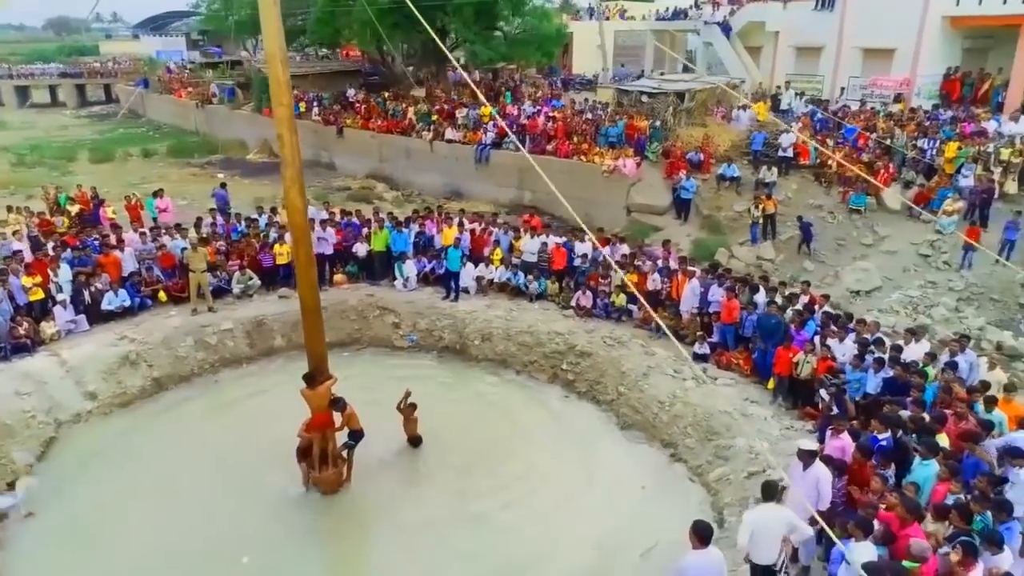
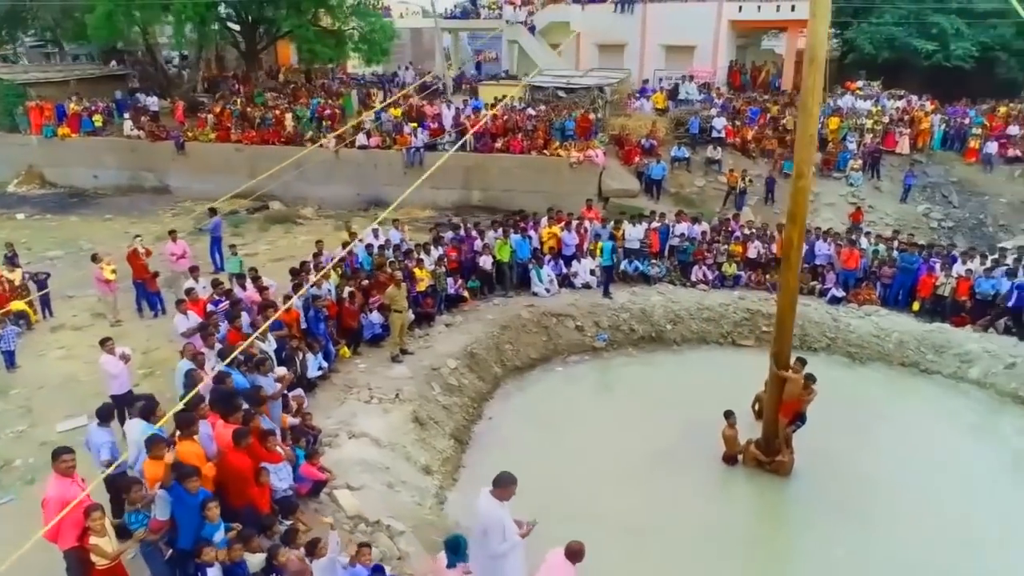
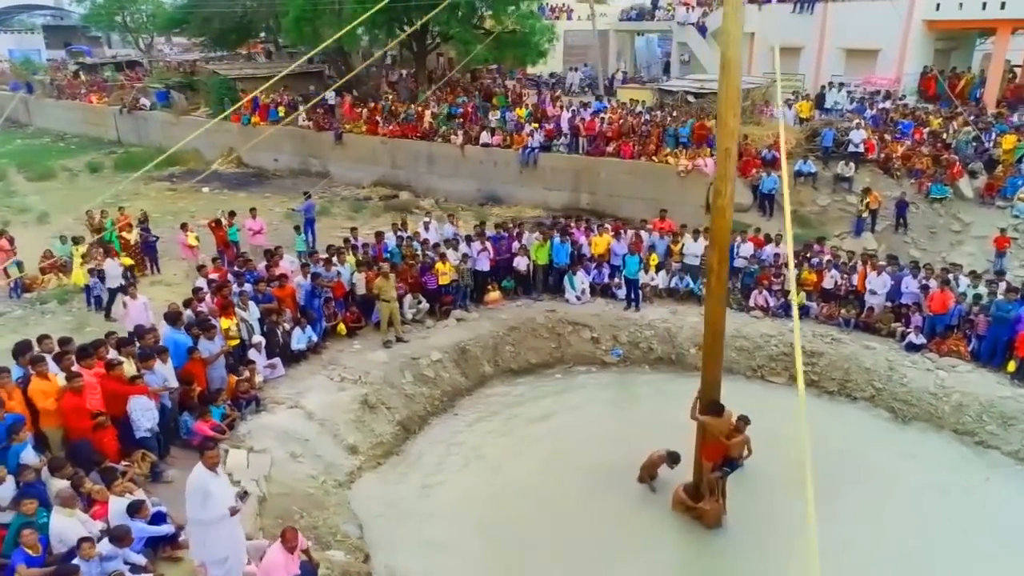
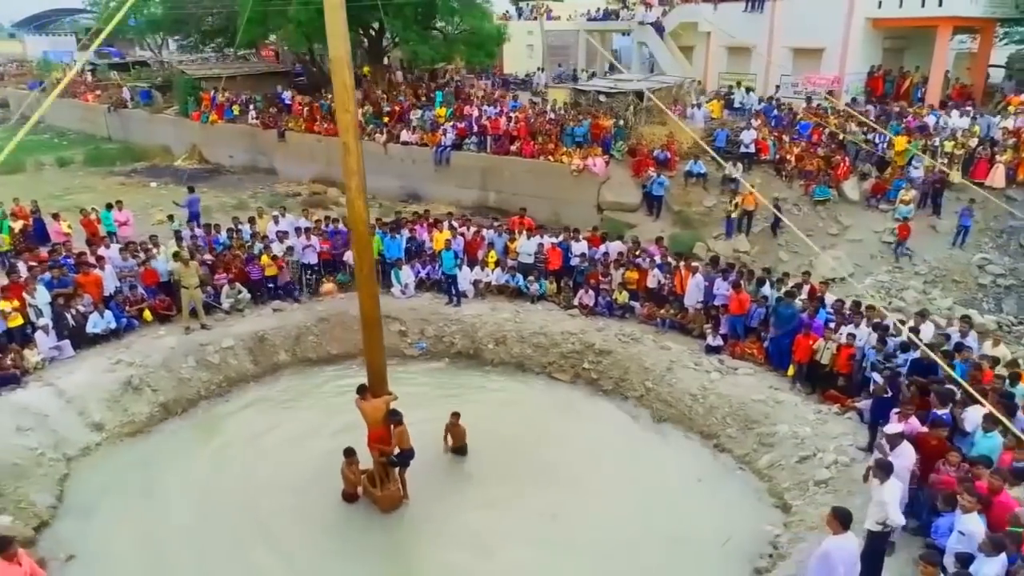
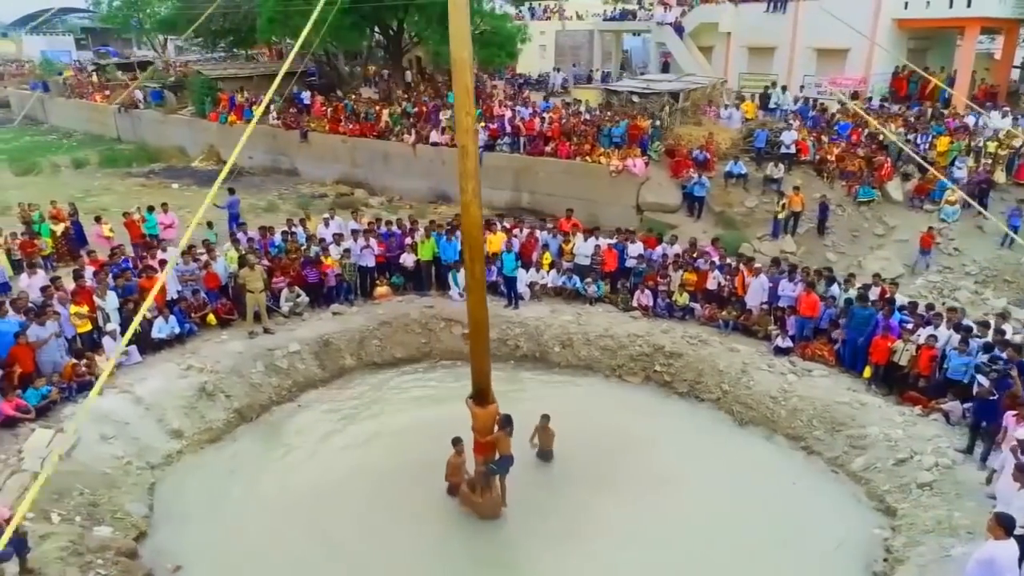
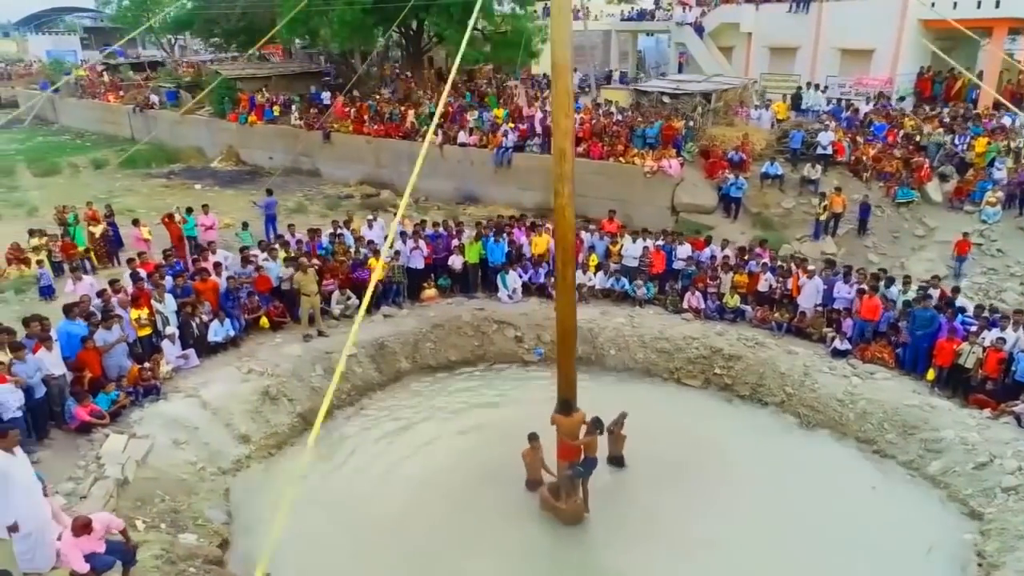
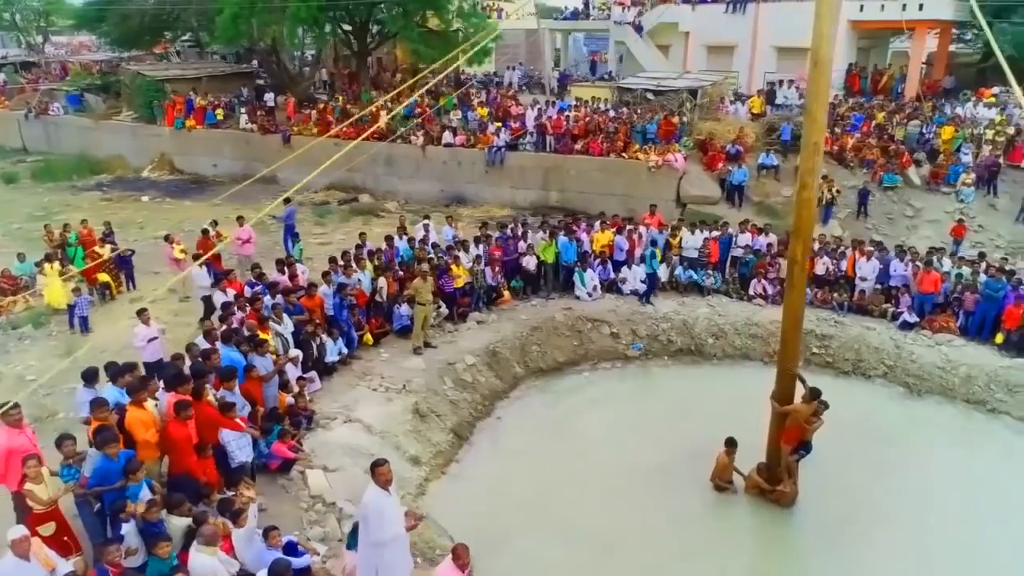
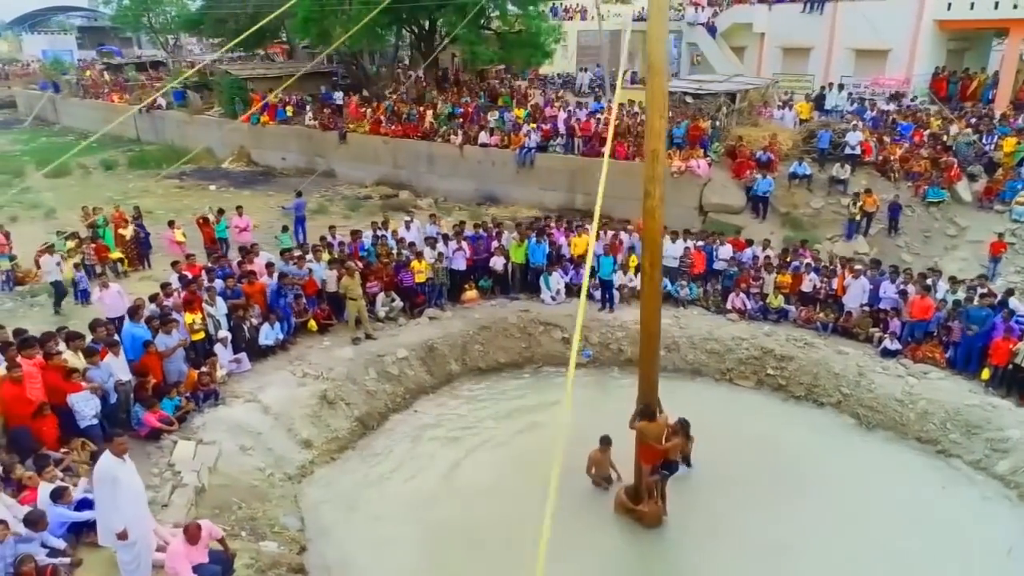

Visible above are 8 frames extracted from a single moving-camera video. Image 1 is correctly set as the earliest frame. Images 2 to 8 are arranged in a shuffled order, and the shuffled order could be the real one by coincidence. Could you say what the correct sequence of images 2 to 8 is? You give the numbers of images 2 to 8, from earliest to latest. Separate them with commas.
4, 5, 6, 8, 3, 7, 2
